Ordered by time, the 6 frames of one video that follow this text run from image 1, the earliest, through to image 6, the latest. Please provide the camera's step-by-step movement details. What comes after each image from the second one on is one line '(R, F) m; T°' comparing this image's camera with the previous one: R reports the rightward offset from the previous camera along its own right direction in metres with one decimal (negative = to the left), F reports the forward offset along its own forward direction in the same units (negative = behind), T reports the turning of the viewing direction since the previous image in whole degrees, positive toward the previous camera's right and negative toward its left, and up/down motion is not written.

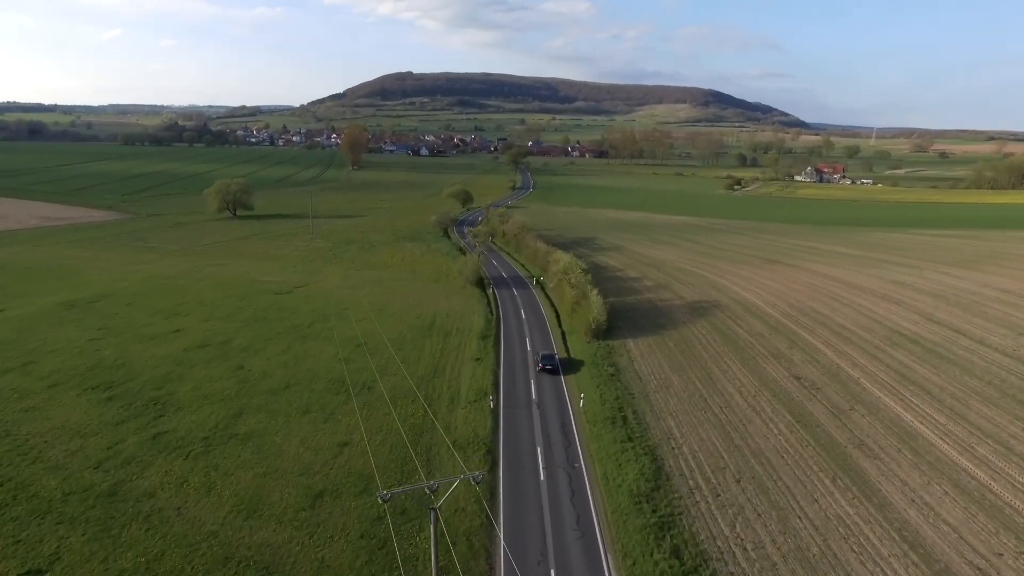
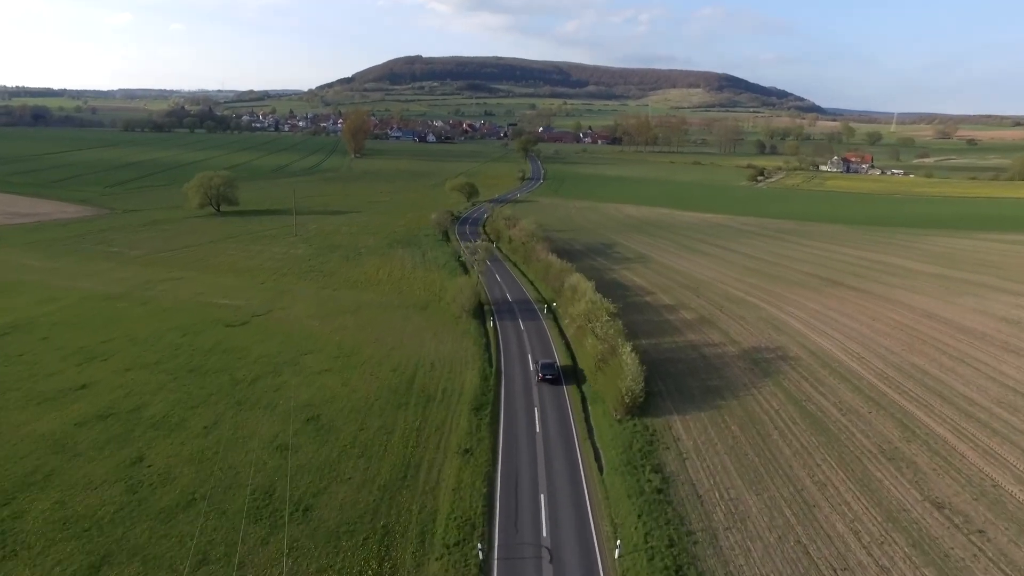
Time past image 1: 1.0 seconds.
(+0.3, +10.3) m; -1°
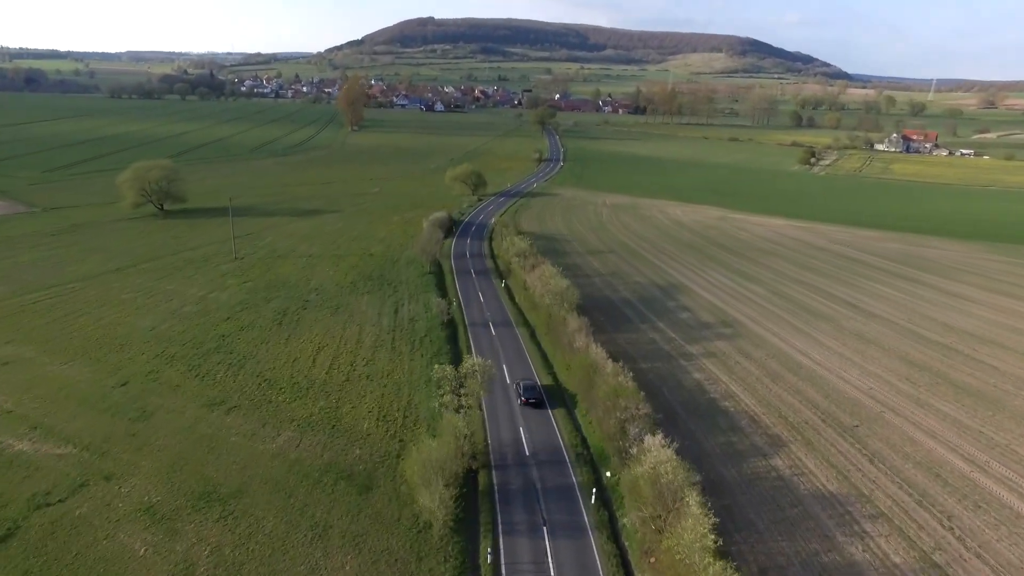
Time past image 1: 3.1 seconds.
(-0.2, +22.3) m; -1°
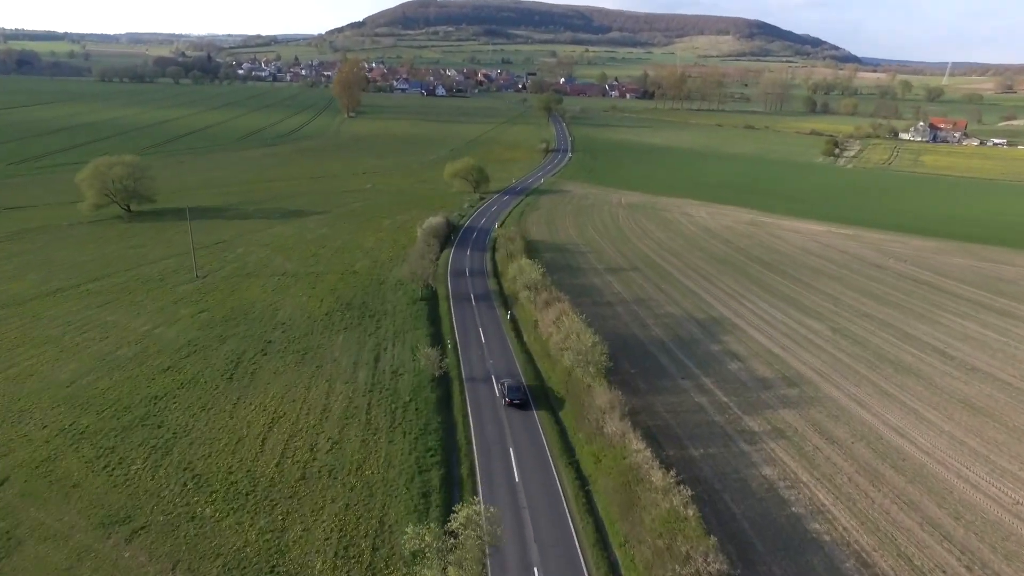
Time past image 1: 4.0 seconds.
(-0.3, +9.0) m; 0°
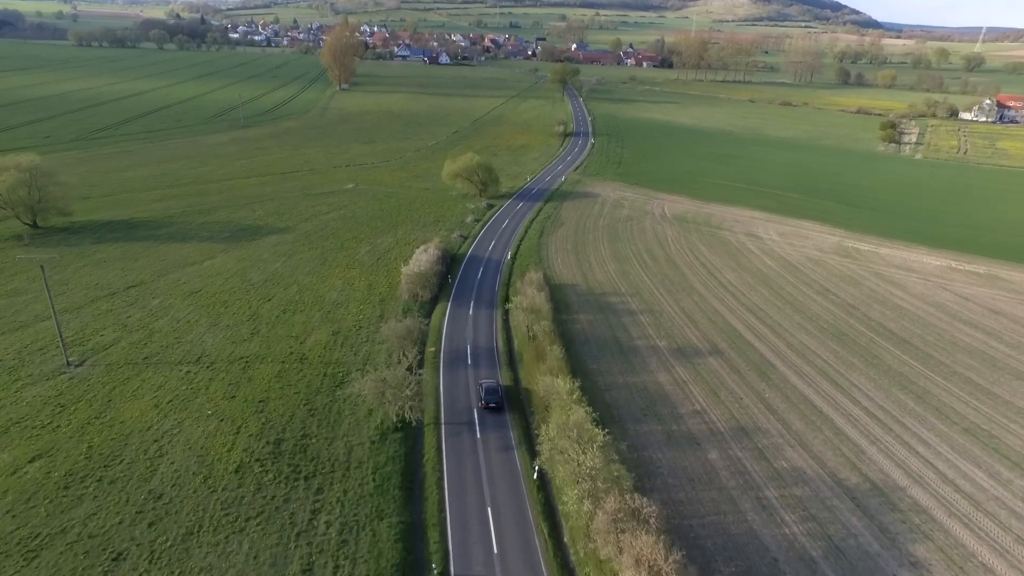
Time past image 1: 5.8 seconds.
(-0.9, +17.9) m; 0°
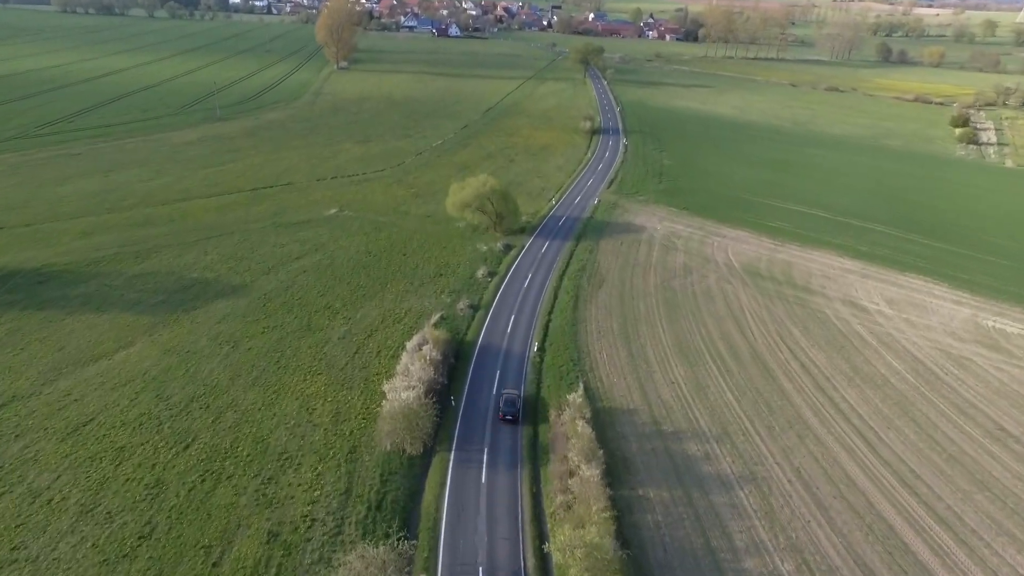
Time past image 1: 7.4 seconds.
(-1.1, +15.2) m; -1°
